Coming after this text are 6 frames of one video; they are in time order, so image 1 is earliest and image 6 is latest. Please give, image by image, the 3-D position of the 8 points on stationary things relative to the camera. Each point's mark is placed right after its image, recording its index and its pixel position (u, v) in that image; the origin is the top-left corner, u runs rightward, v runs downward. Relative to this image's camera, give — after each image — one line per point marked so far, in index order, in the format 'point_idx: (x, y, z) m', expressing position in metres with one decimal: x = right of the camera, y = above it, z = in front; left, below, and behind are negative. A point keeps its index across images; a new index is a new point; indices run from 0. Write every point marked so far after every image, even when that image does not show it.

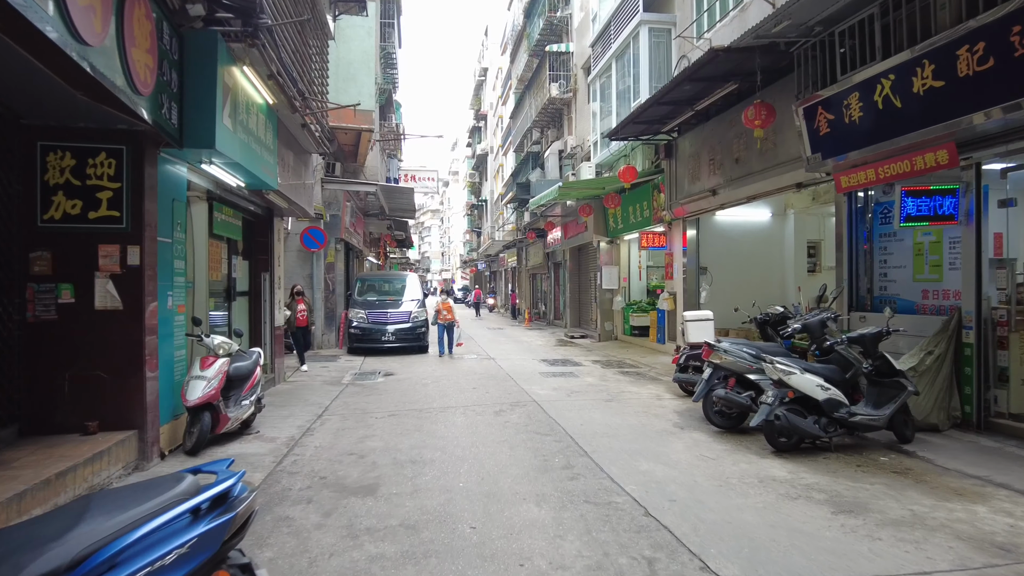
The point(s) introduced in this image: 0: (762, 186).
0: (+3.3, +1.3, +8.5) m
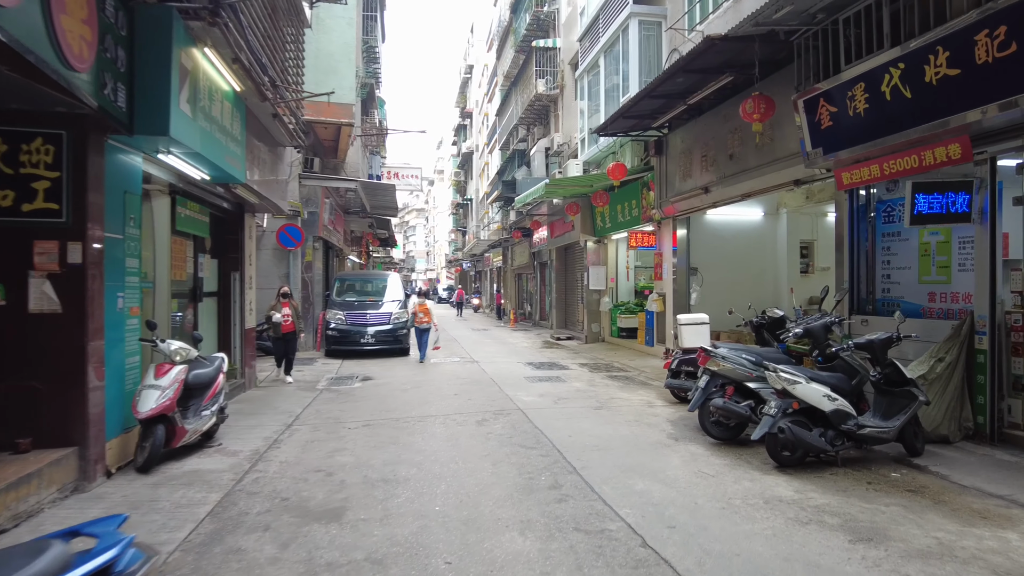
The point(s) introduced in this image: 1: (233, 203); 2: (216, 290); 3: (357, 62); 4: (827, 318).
0: (+3.1, +1.3, +8.2) m
1: (-3.6, +1.1, +8.5) m
2: (-3.9, 0.0, +8.6) m
3: (-3.8, +5.5, +15.8) m
4: (+2.7, -0.3, +5.6) m
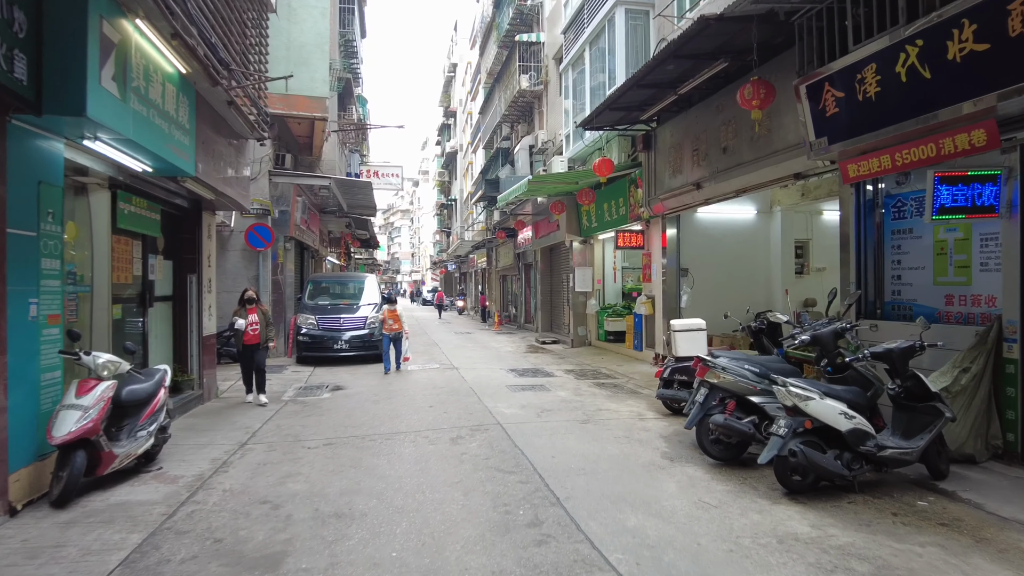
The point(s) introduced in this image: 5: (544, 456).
0: (+2.8, +1.3, +7.6) m
1: (-3.9, +1.1, +7.8) m
2: (-4.2, -0.1, +7.9) m
3: (-4.2, +5.5, +15.1) m
4: (+2.6, -0.3, +5.1) m
5: (+0.3, -1.3, +5.1) m
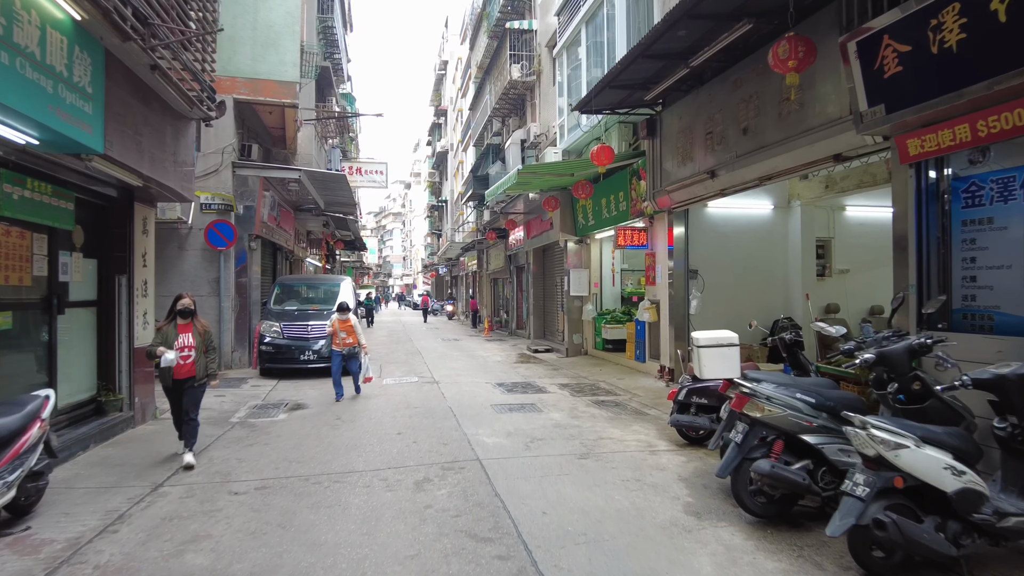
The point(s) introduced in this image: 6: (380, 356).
0: (+2.7, +1.3, +6.5) m
1: (-4.0, +1.0, +6.6) m
2: (-4.3, -0.1, +6.7) m
3: (-4.4, +5.4, +13.9) m
4: (+2.4, -0.3, +3.9) m
5: (+0.1, -1.4, +3.9) m
6: (-2.8, -1.4, +13.6) m
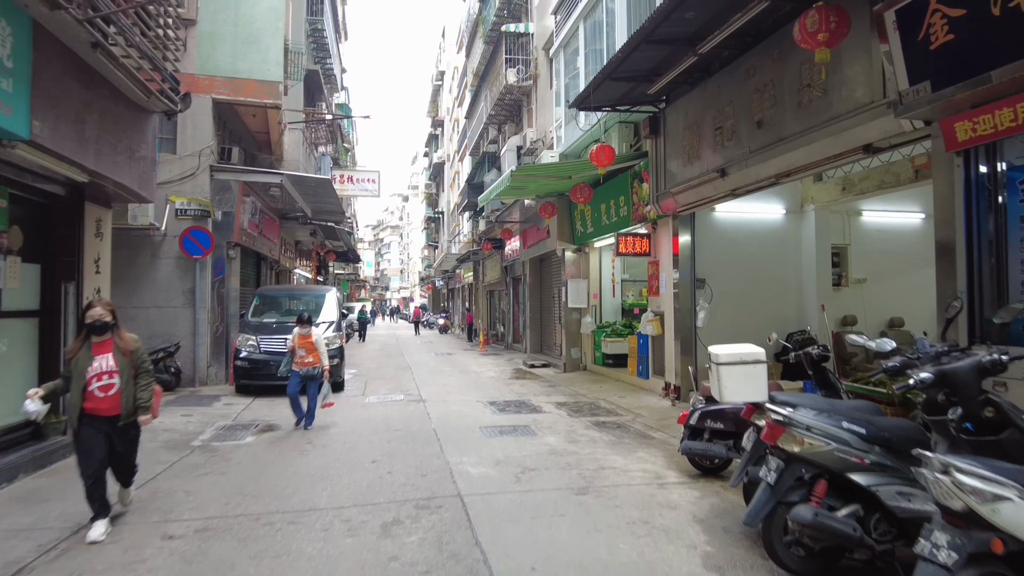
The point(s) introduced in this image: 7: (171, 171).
0: (+2.6, +1.2, +5.8) m
1: (-4.1, +1.0, +5.9) m
2: (-4.4, -0.2, +6.0) m
3: (-4.5, +5.1, +13.3) m
4: (+2.3, -0.3, +3.2) m
5: (0.0, -1.4, +3.2) m
6: (-2.9, -1.7, +12.9) m
7: (-5.7, +2.0, +10.8) m
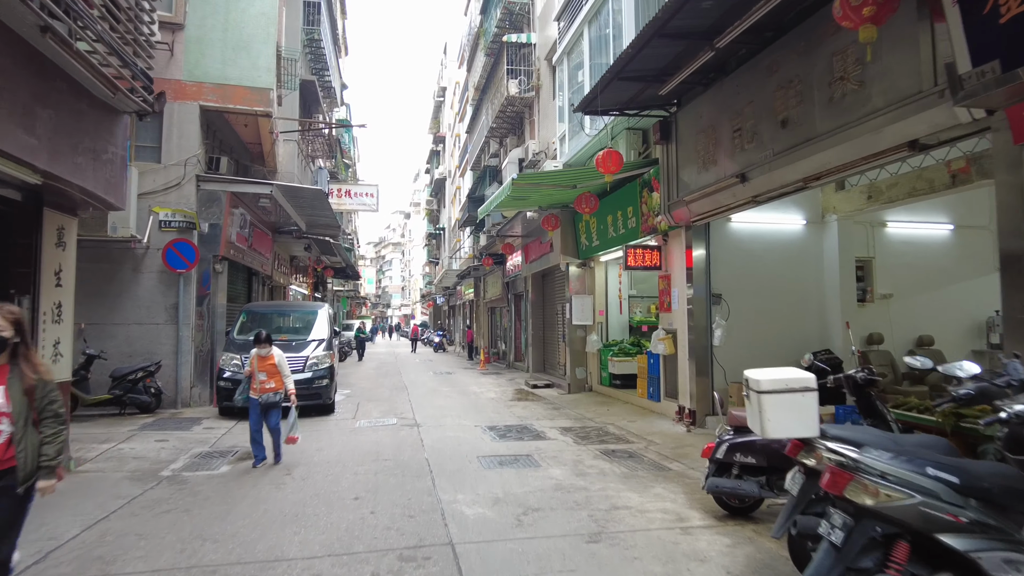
0: (+2.6, +1.1, +5.3) m
1: (-4.1, +0.8, +5.3) m
2: (-4.4, -0.3, +5.4) m
3: (-4.5, +4.8, +12.9) m
4: (+2.3, -0.4, +2.6) m
5: (0.0, -1.4, +2.6) m
6: (-2.9, -2.0, +12.2) m
7: (-5.7, +1.7, +10.3) m
